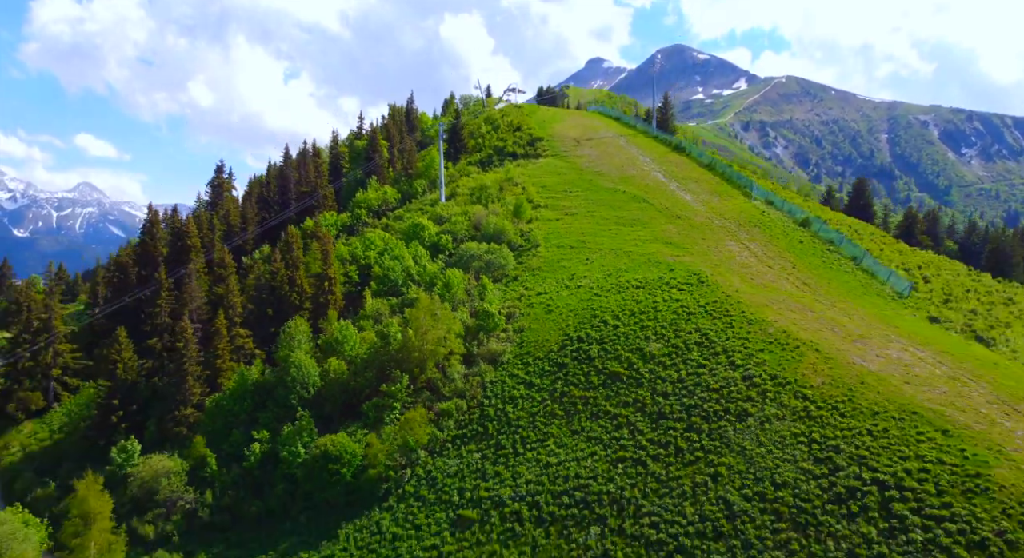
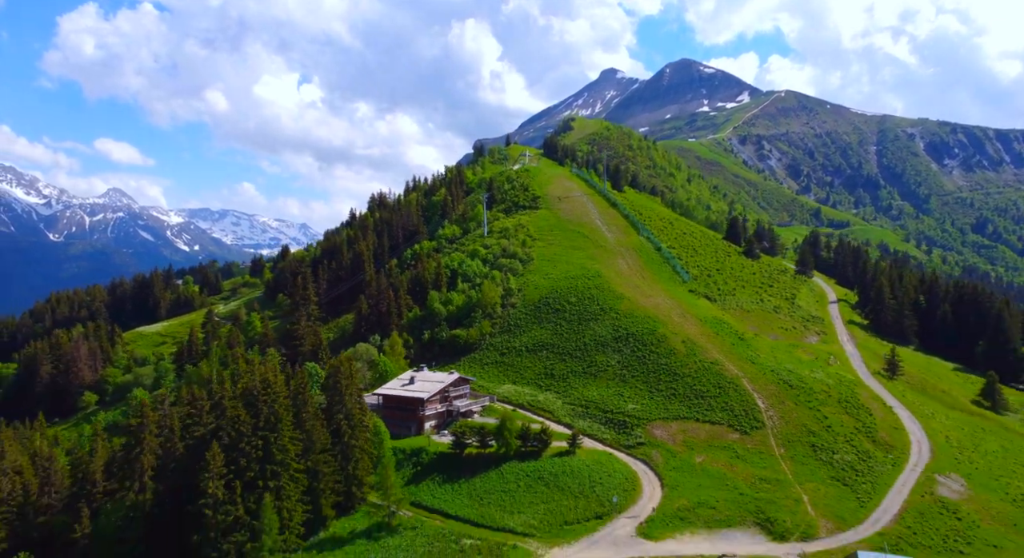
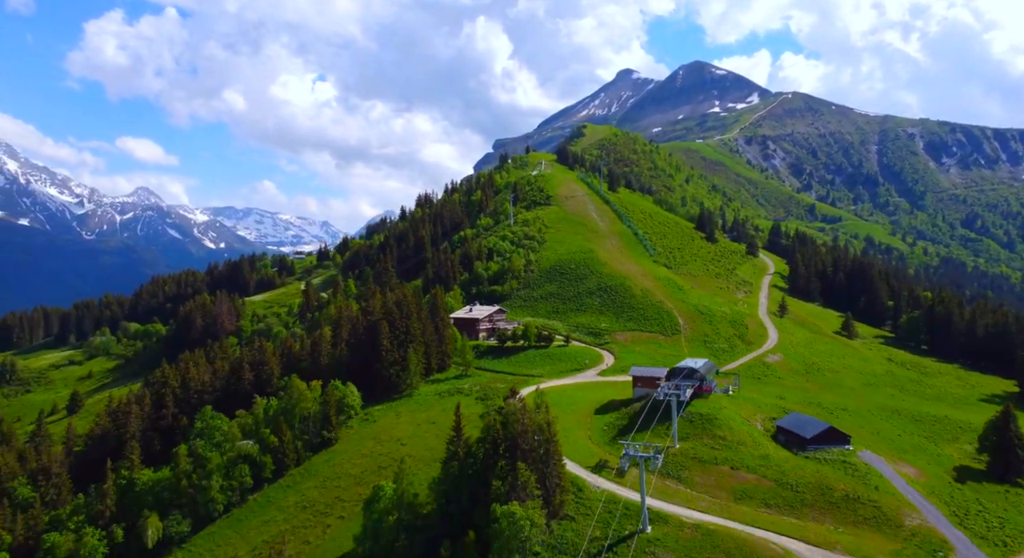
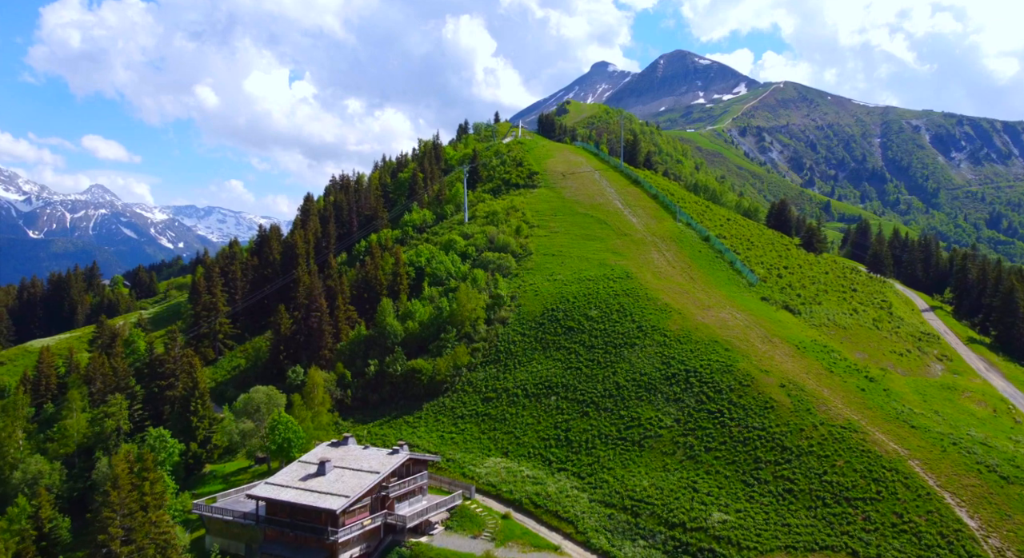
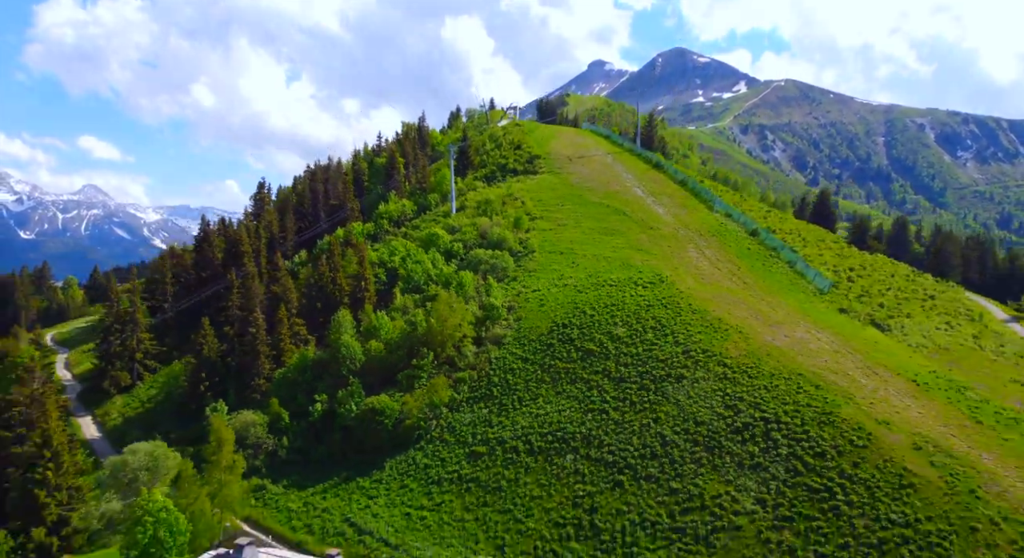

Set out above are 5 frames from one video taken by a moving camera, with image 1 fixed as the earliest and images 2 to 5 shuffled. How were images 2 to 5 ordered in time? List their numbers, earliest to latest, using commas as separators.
5, 4, 2, 3
